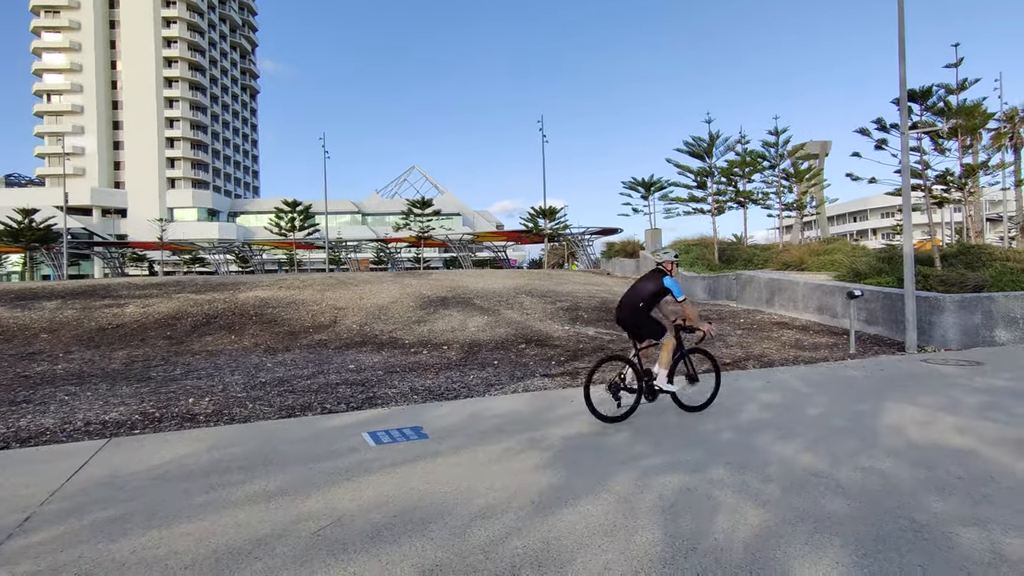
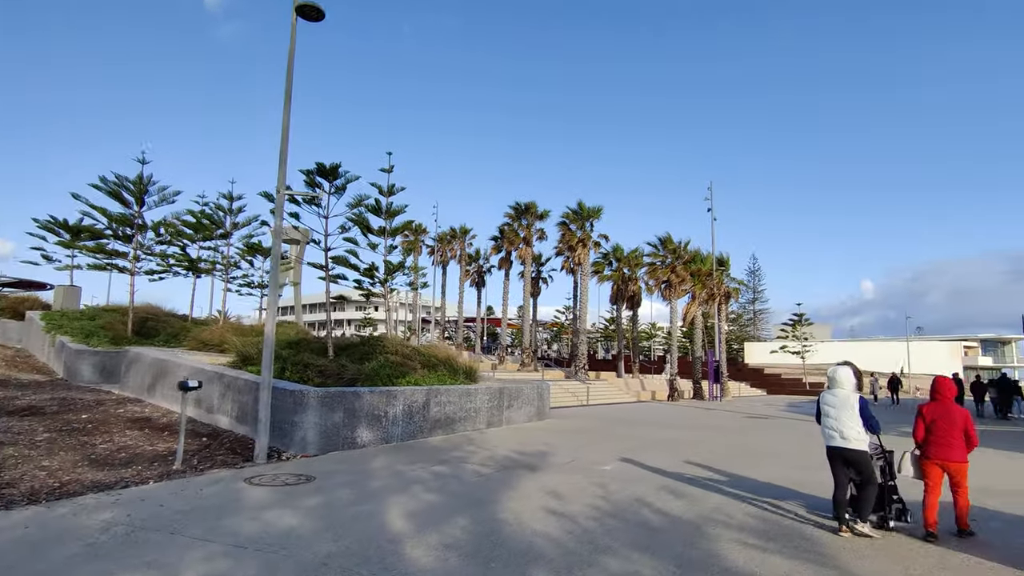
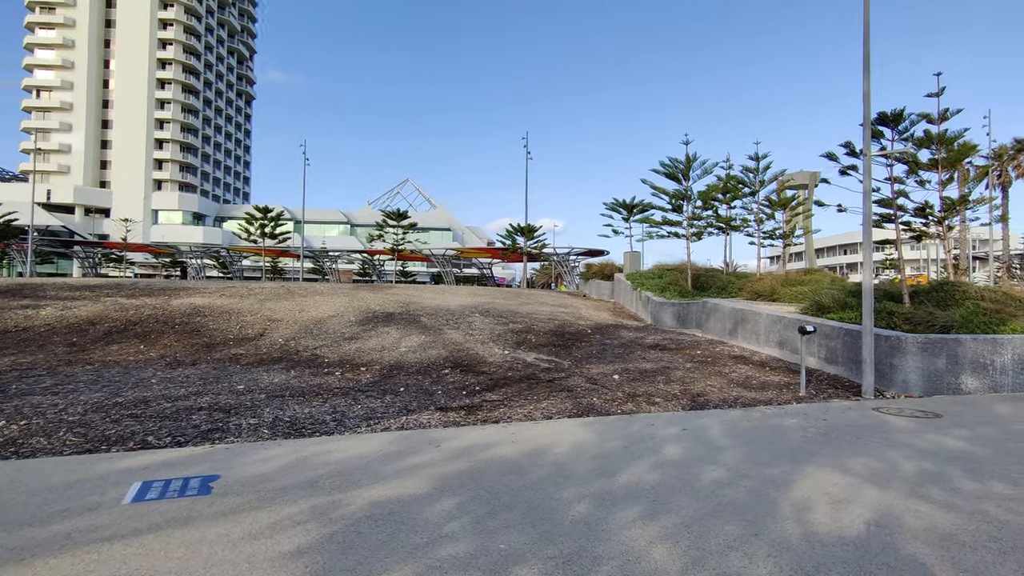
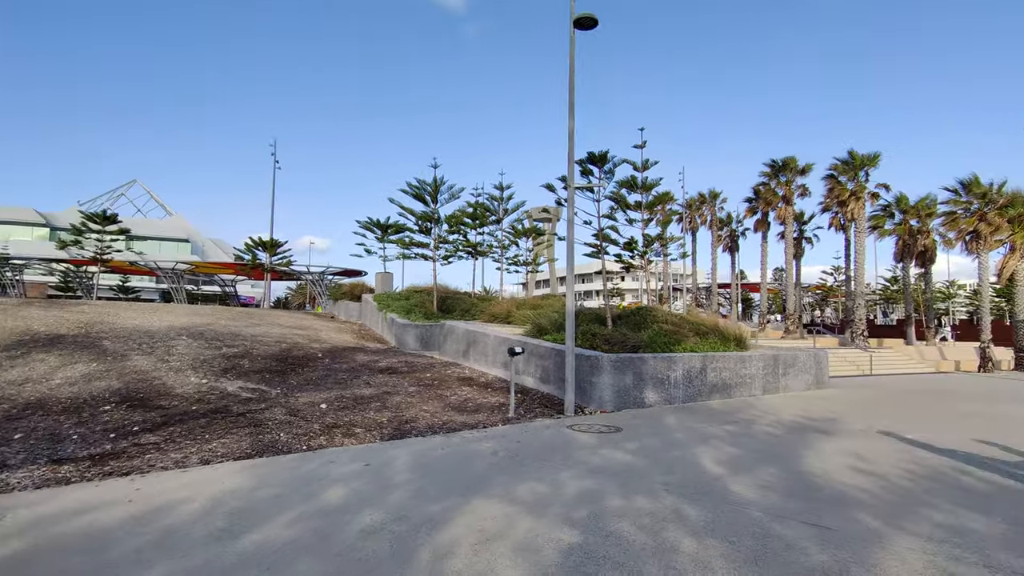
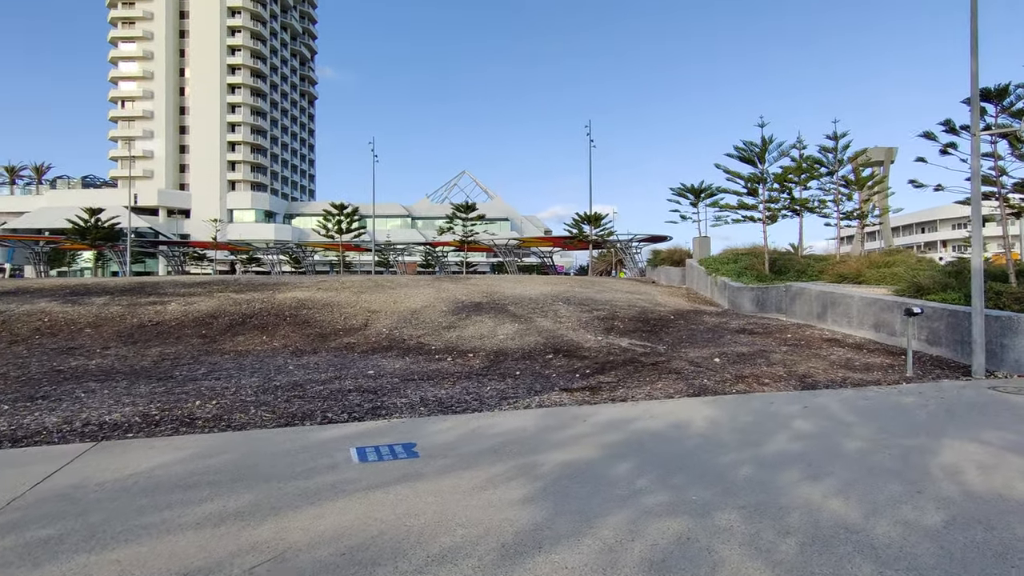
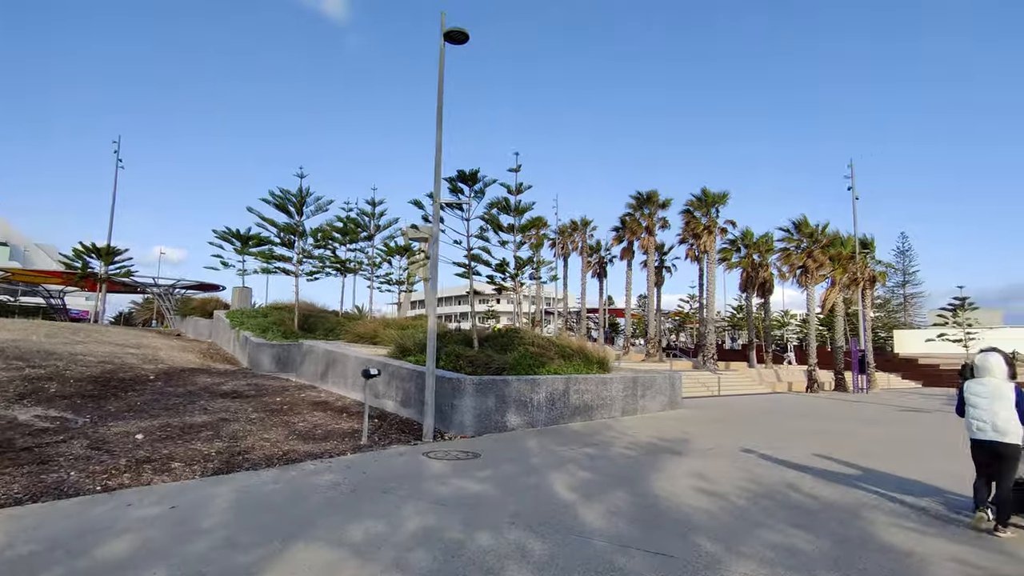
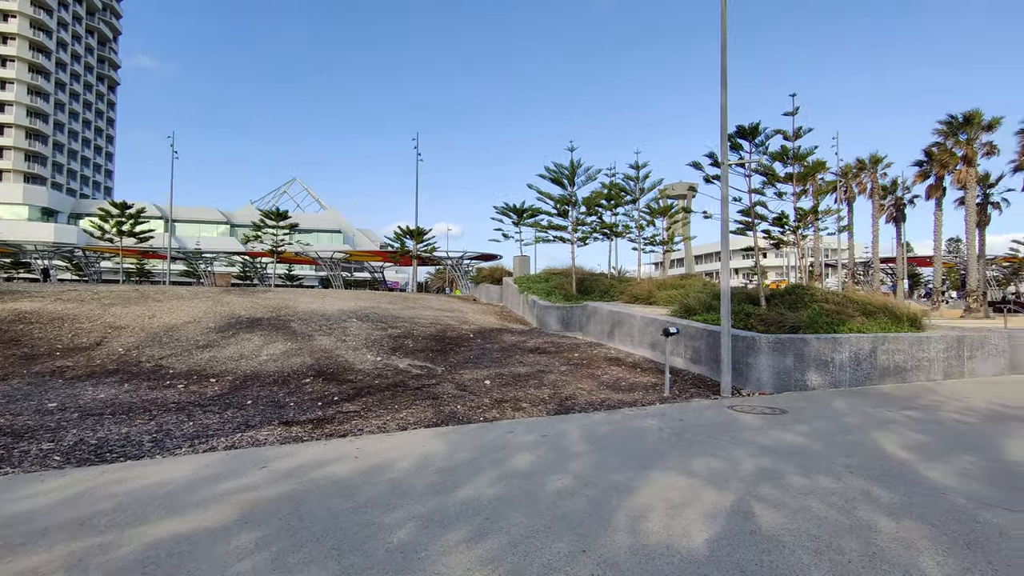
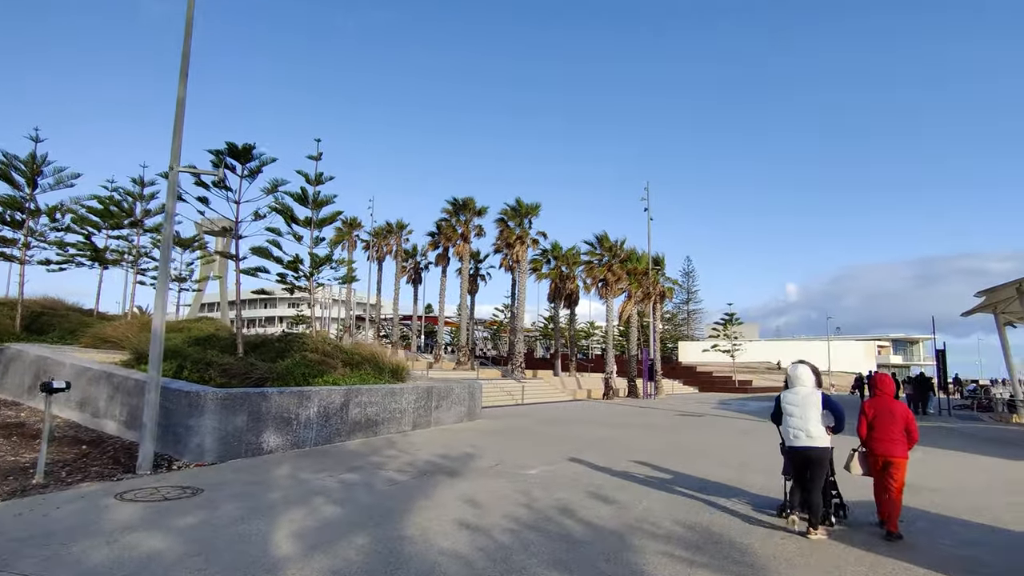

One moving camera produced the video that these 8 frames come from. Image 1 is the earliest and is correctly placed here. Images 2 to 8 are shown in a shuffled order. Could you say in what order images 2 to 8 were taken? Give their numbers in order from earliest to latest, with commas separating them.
5, 3, 7, 4, 6, 2, 8
